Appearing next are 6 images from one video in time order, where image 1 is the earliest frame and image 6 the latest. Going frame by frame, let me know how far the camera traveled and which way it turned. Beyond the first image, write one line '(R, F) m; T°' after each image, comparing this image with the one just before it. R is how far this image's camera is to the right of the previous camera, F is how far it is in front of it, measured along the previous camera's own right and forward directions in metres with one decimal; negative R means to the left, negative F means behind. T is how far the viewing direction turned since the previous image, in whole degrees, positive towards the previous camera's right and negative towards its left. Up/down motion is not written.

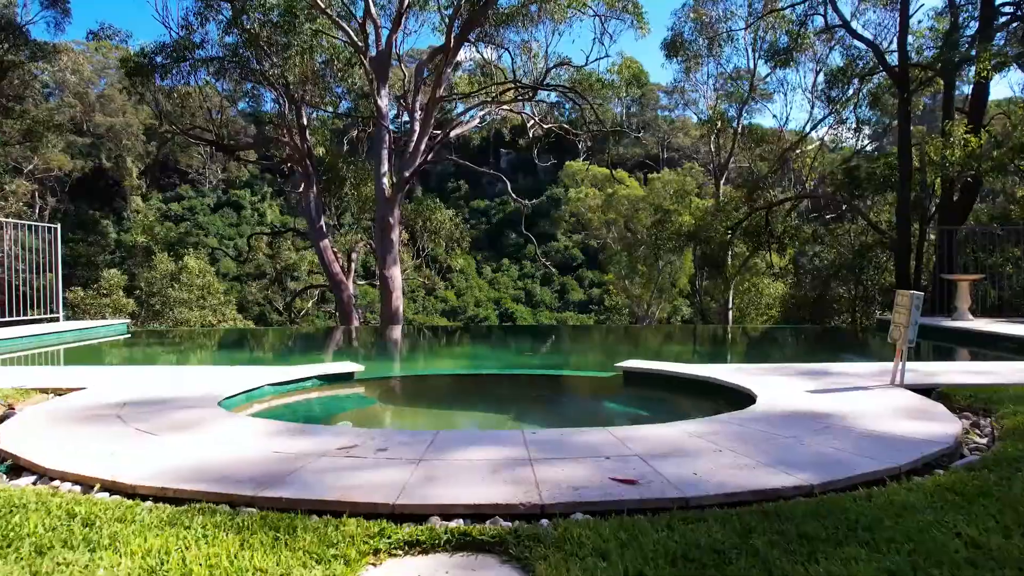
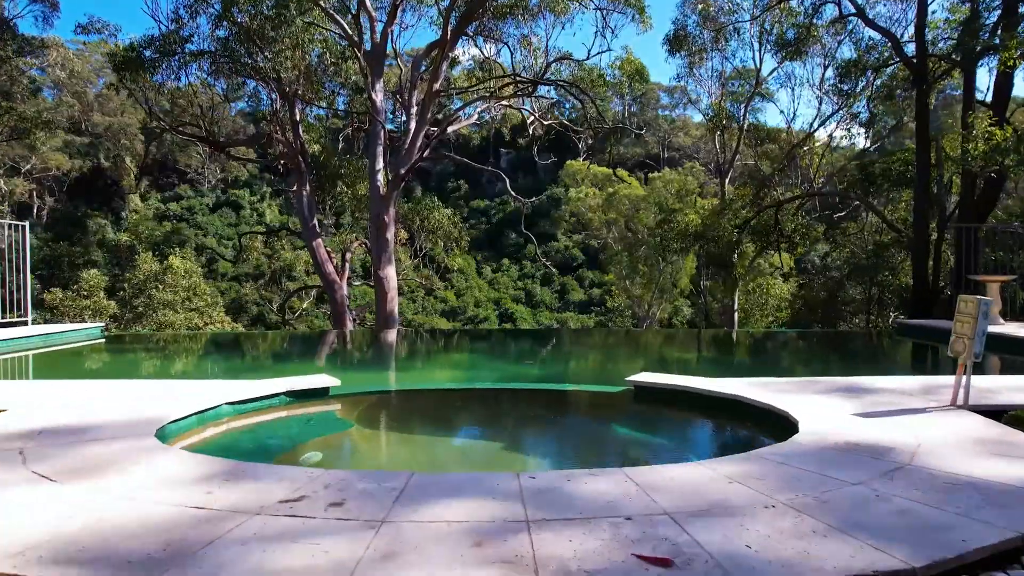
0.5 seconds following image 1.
(0.0, +0.2) m; 0°
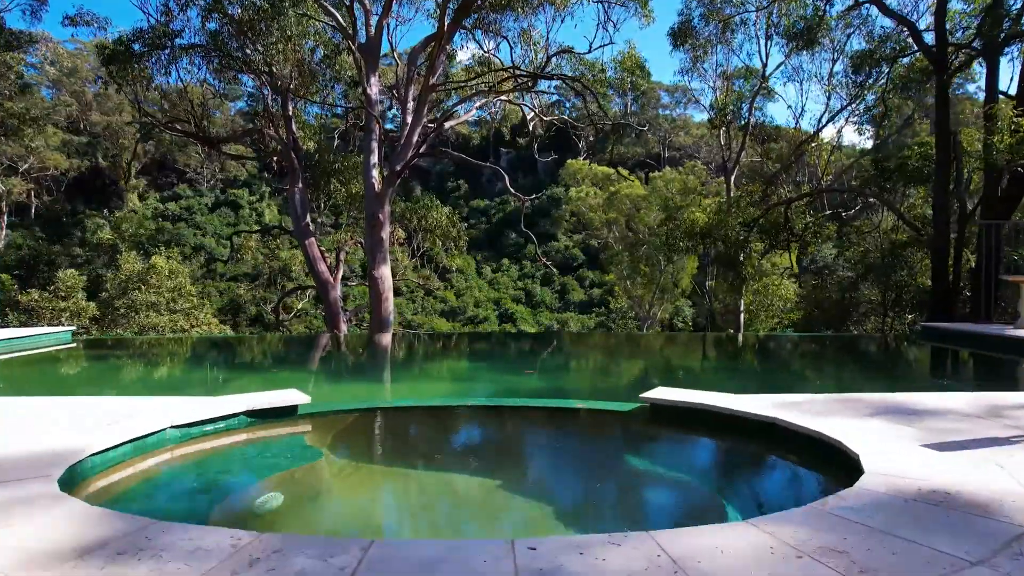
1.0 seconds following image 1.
(0.0, +0.2) m; 0°
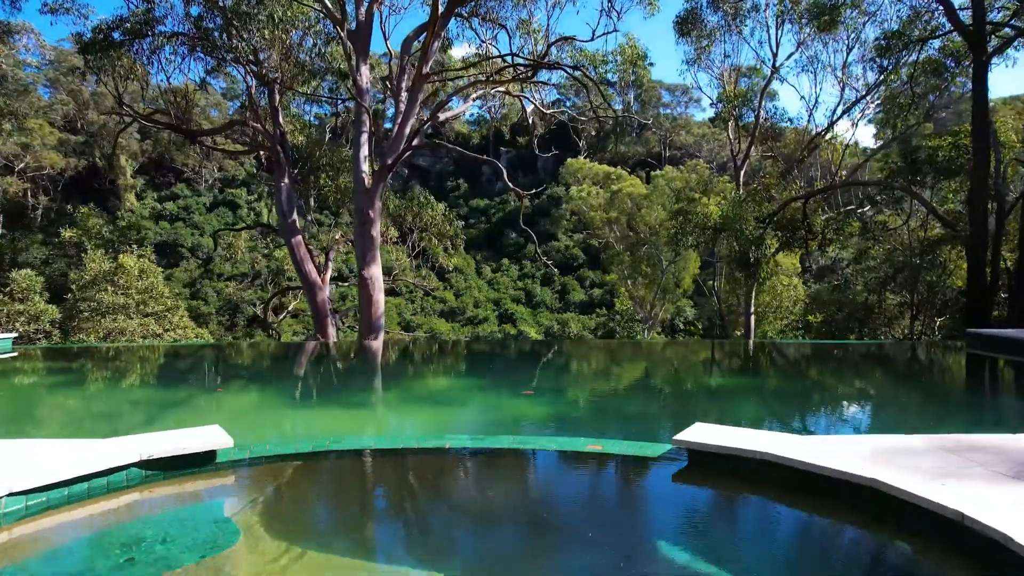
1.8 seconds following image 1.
(0.0, +0.4) m; 0°
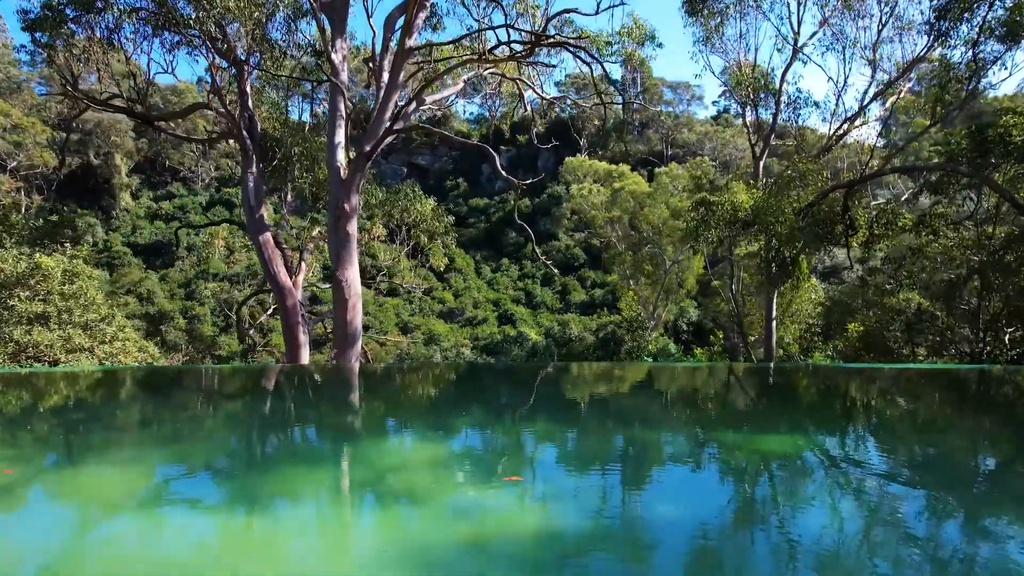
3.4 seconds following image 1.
(+0.1, +0.7) m; 0°
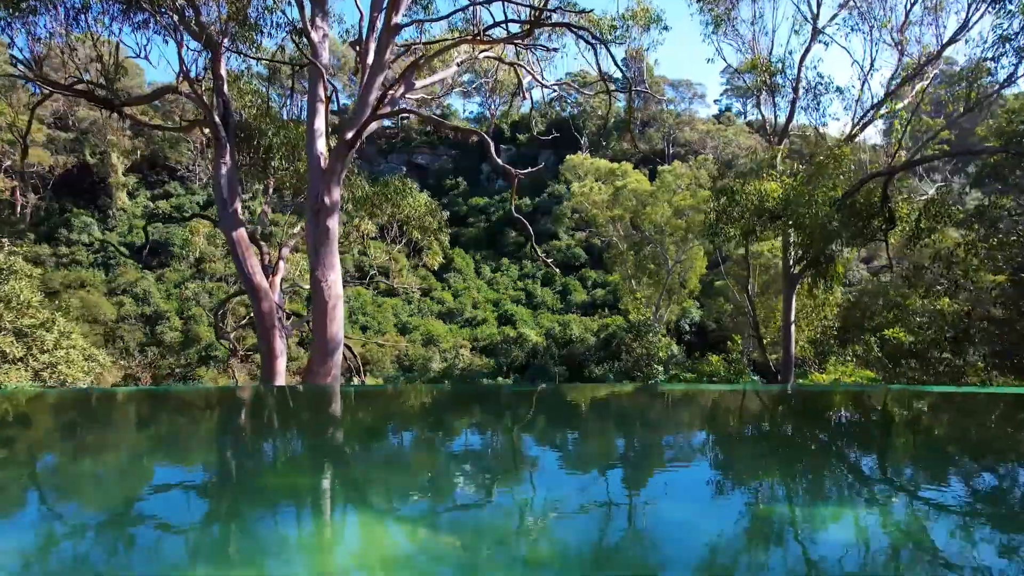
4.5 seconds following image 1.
(0.0, +0.5) m; 0°
